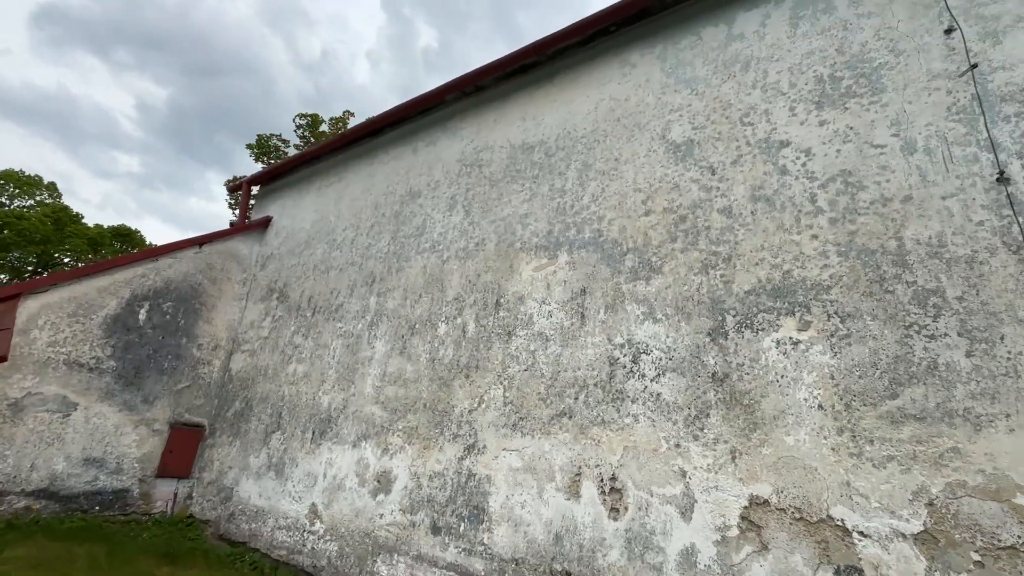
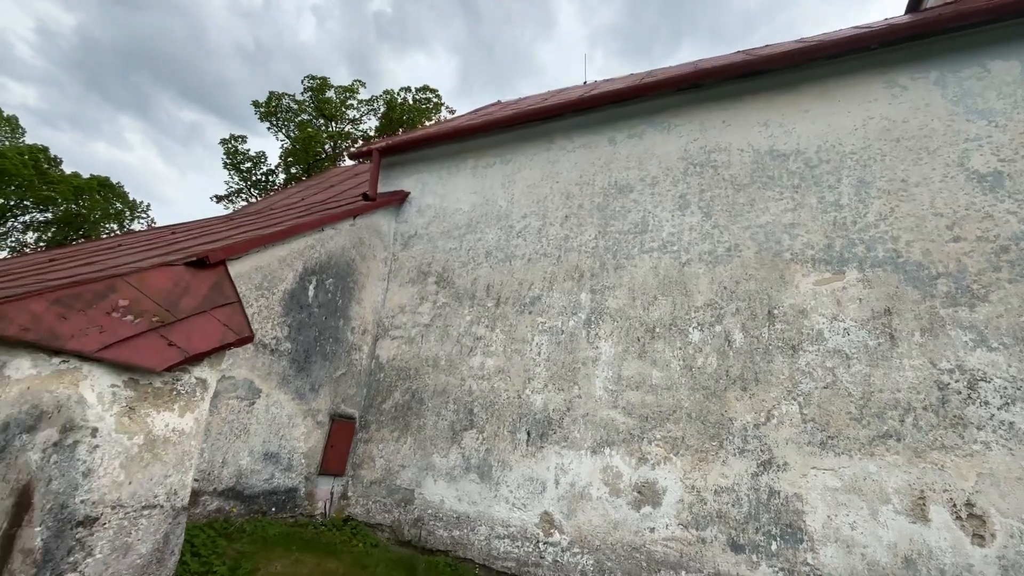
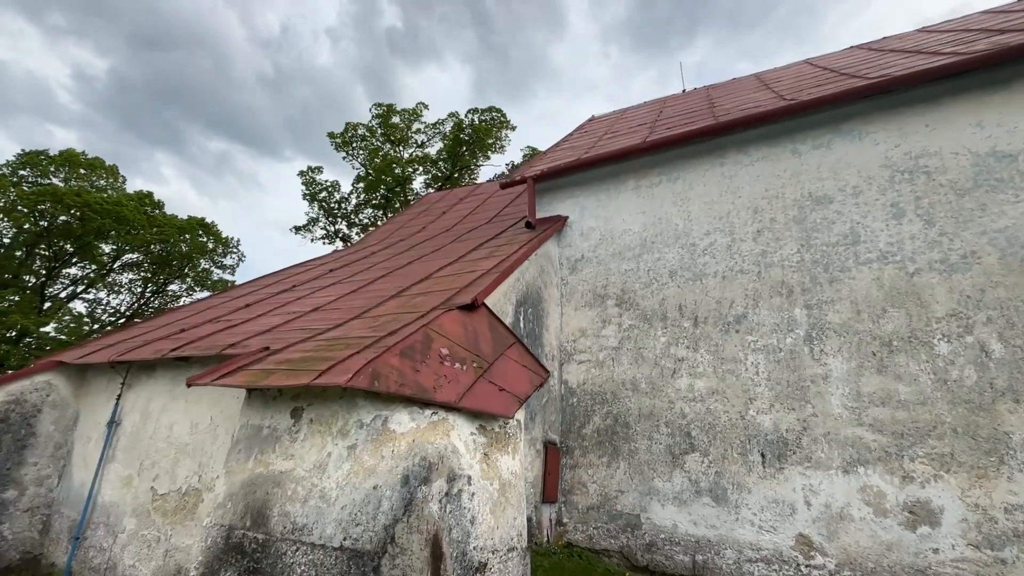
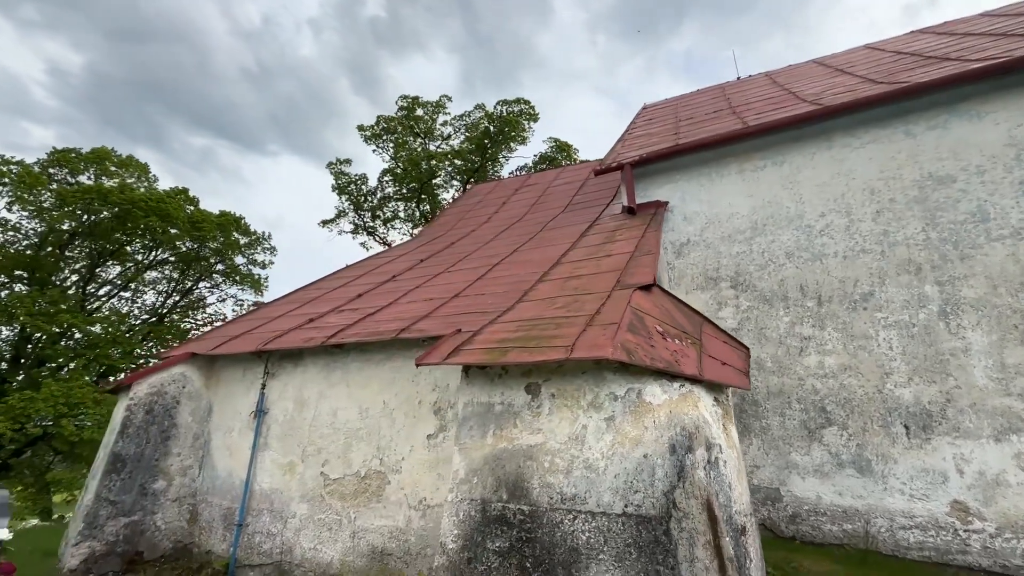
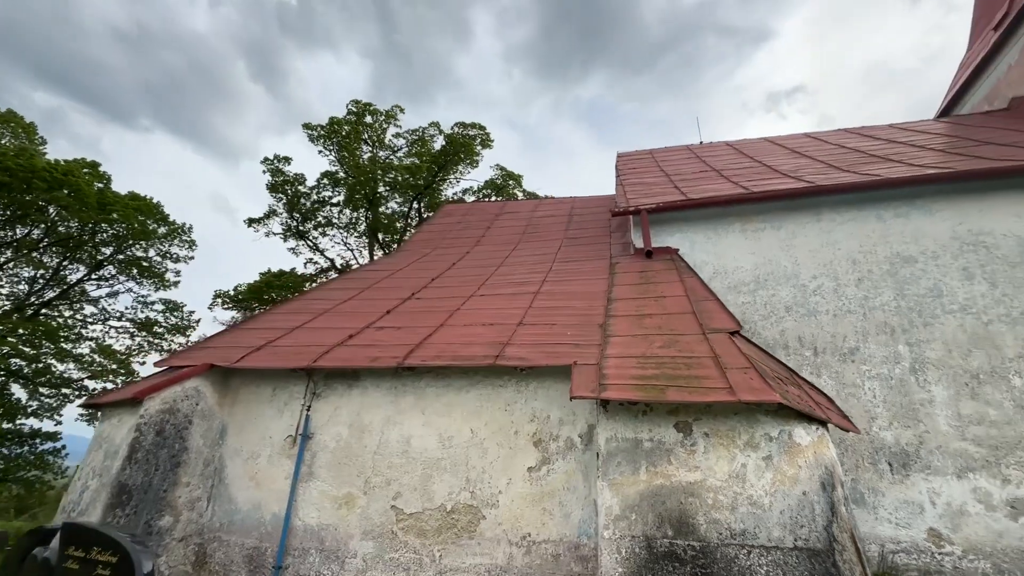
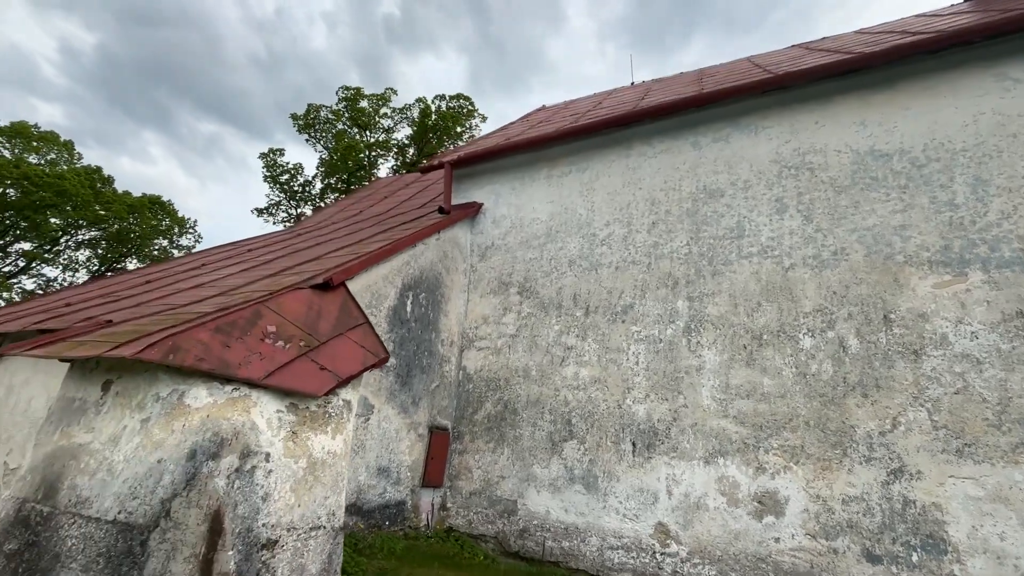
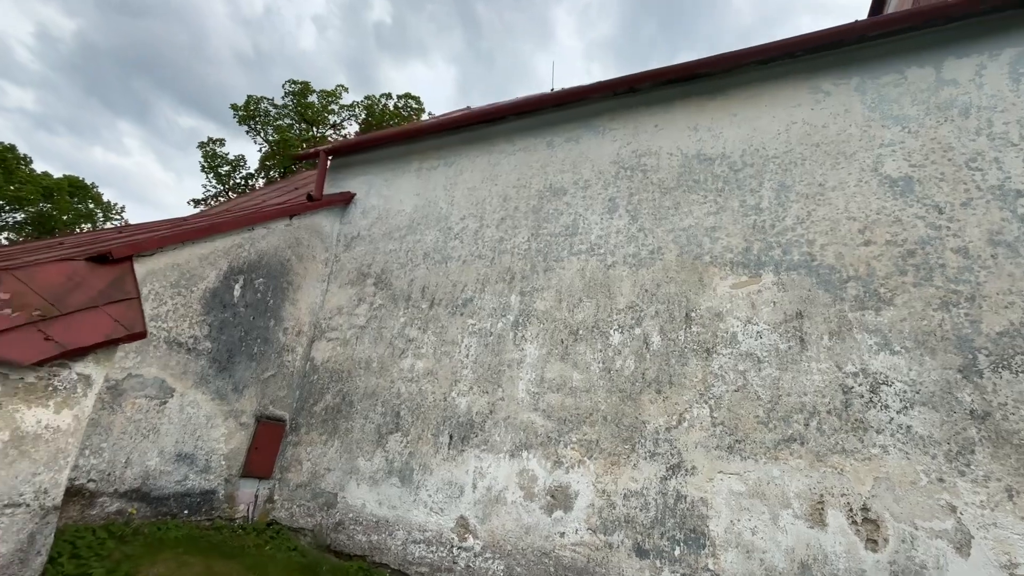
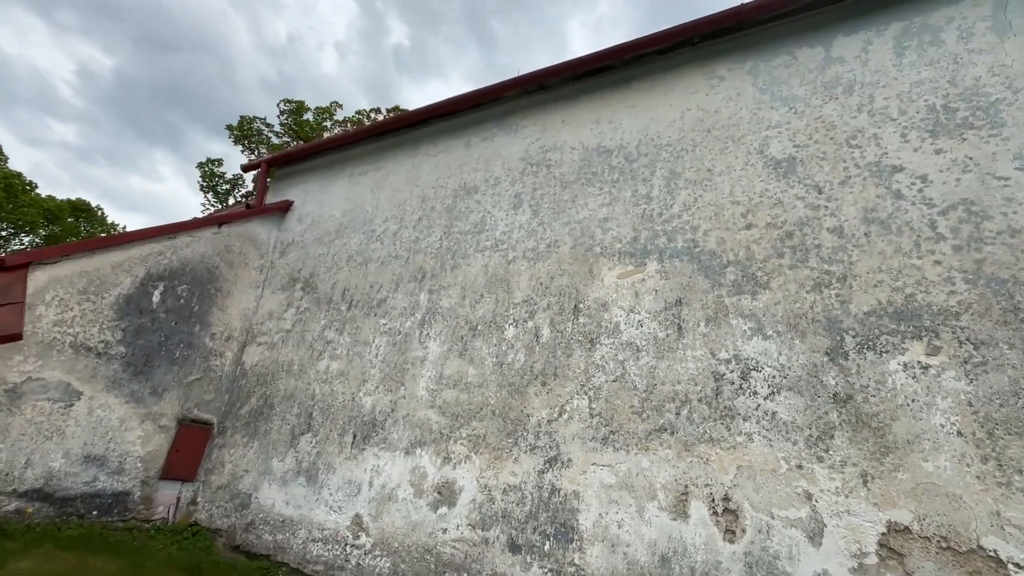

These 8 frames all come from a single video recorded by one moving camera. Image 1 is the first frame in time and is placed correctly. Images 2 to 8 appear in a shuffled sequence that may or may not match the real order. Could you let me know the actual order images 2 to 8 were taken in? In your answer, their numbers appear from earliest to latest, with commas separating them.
8, 7, 2, 6, 3, 4, 5
